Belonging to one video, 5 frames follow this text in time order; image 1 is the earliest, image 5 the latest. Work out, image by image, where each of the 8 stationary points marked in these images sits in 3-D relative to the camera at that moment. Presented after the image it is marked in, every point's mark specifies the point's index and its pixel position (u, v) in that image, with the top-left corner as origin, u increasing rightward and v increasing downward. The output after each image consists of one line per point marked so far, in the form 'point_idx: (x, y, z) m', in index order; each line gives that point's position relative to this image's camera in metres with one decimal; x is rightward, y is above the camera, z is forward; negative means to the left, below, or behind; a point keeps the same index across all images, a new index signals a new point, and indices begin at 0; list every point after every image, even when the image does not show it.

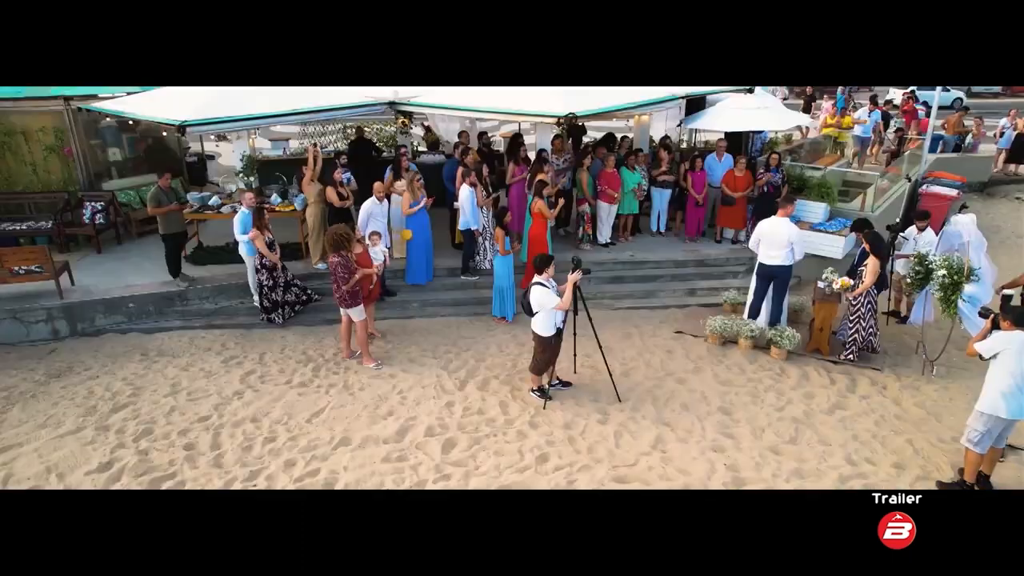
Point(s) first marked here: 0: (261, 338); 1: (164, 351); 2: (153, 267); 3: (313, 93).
0: (-3.1, -0.6, +8.0) m
1: (-4.2, -0.8, +7.7) m
2: (-5.1, +0.3, +9.1) m
3: (-2.9, +2.9, +9.5) m
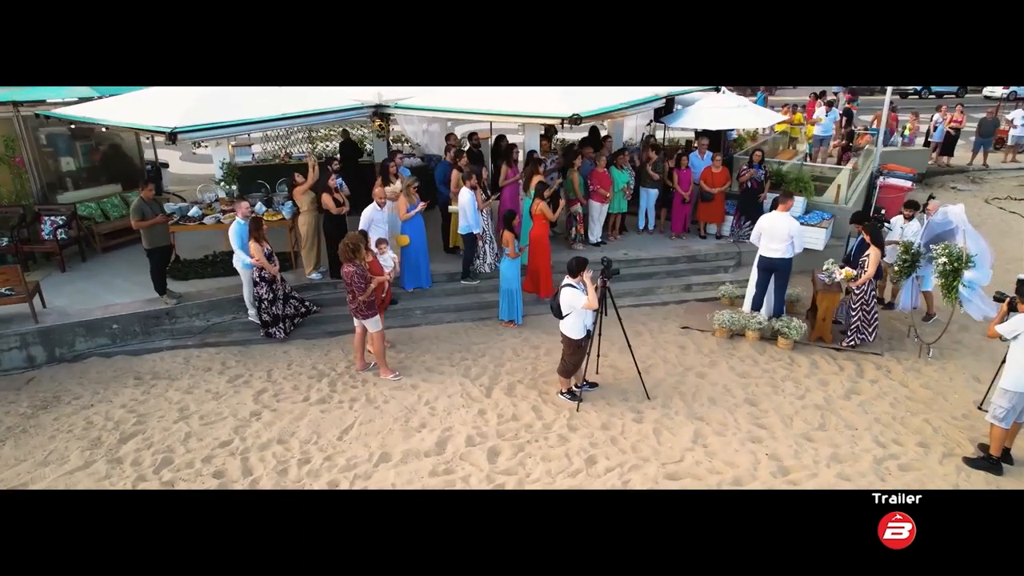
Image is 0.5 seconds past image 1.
0: (-3.0, -0.8, +7.6) m
1: (-3.9, -1.0, +7.2) m
2: (-5.0, 0.0, +8.5) m
3: (-3.0, +2.8, +9.1) m
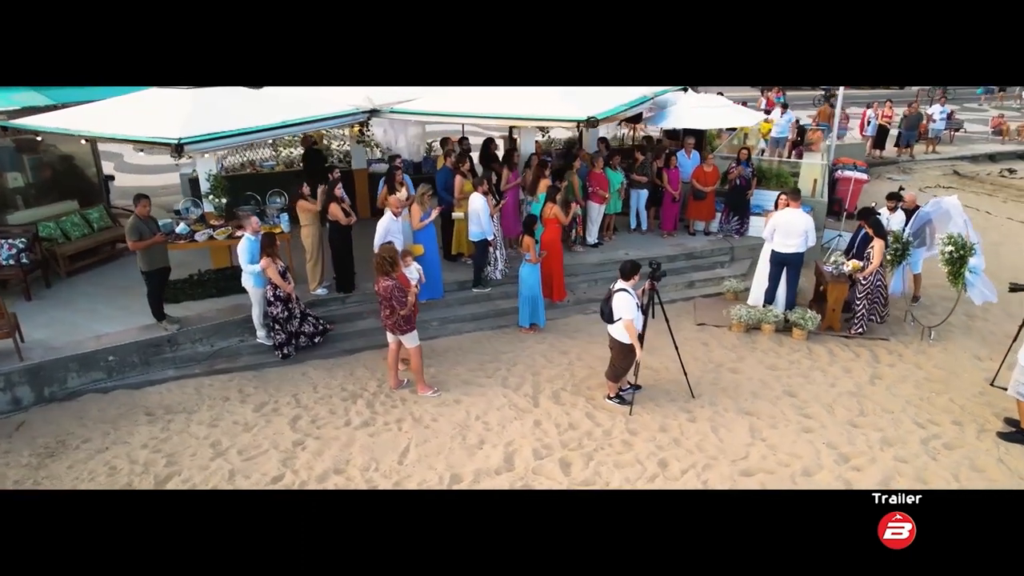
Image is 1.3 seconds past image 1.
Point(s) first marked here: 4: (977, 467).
0: (-2.6, -1.0, +7.1) m
1: (-3.5, -1.2, +6.6) m
2: (-4.8, -0.3, +7.7) m
3: (-3.0, +2.5, +8.6) m
4: (+4.1, -1.6, +5.7) m
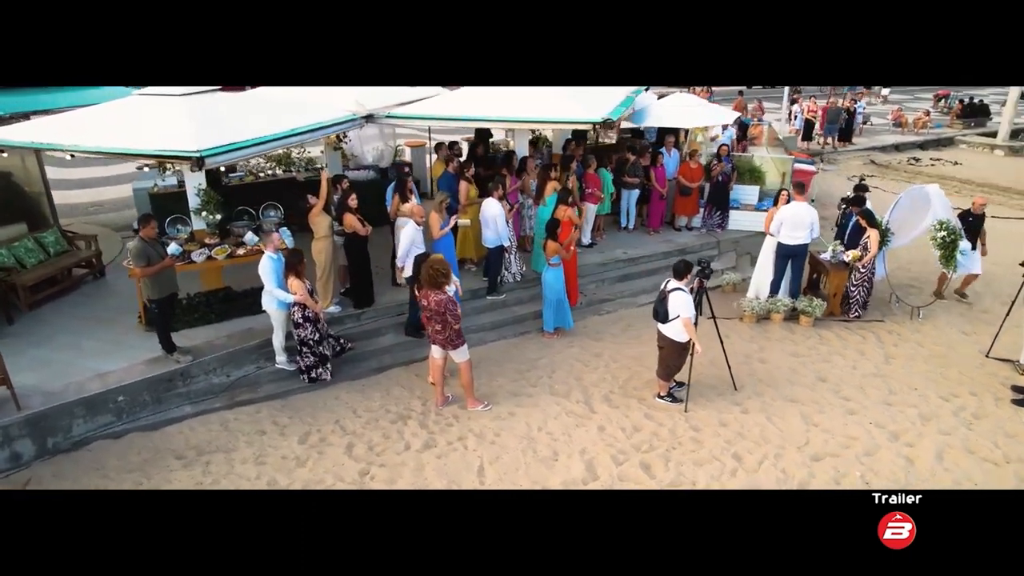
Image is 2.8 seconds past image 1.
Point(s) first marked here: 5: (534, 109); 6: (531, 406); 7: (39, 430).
0: (-2.1, -1.2, +6.6) m
1: (-2.9, -1.5, +6.0) m
2: (-4.4, -0.6, +6.9) m
3: (-2.9, +2.3, +8.0) m
4: (+4.8, -1.4, +6.2) m
5: (+0.3, +2.4, +8.5) m
6: (+0.2, -1.2, +6.6) m
7: (-4.2, -1.3, +5.7) m
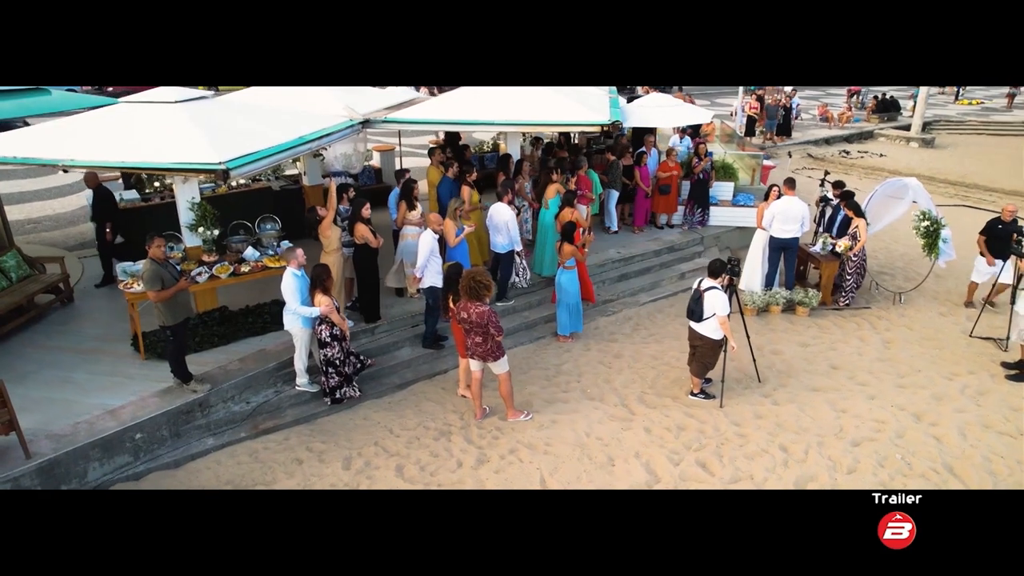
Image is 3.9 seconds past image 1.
0: (-1.7, -1.4, +6.3) m
1: (-2.3, -1.7, +5.5) m
2: (-4.0, -0.9, +6.3) m
3: (-2.8, +2.1, +7.5) m
4: (+5.2, -1.2, +6.7) m
5: (+0.3, +2.3, +8.5) m
6: (+0.6, -1.3, +6.5) m
7: (-3.7, -1.5, +5.1) m
